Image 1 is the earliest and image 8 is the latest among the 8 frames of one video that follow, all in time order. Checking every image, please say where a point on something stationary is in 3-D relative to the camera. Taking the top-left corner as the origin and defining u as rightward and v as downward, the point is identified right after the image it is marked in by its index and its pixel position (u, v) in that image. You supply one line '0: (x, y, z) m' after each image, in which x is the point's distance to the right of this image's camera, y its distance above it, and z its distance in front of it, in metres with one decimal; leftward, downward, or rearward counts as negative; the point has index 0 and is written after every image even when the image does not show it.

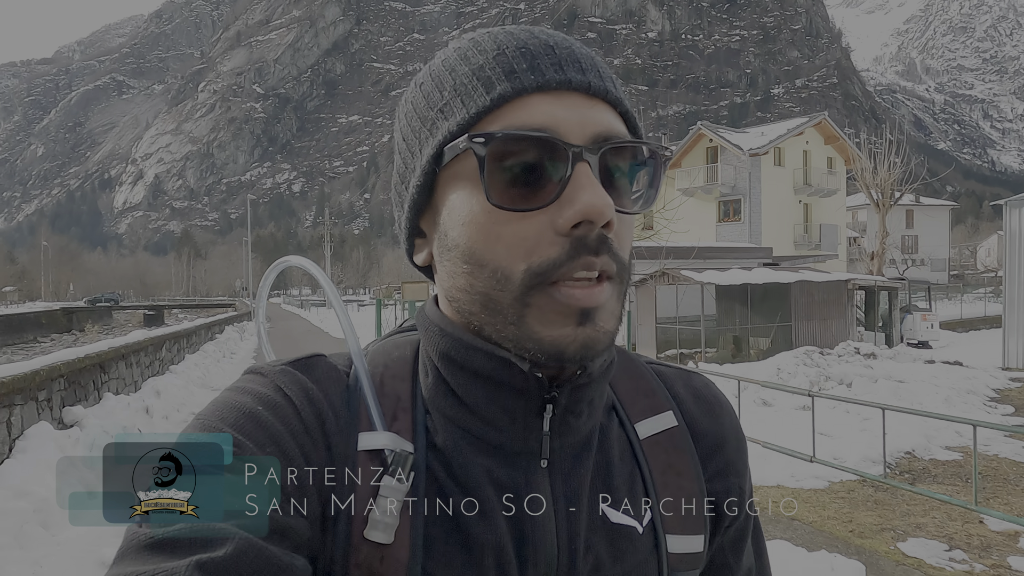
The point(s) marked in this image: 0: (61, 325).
0: (-13.4, -1.1, +18.3) m
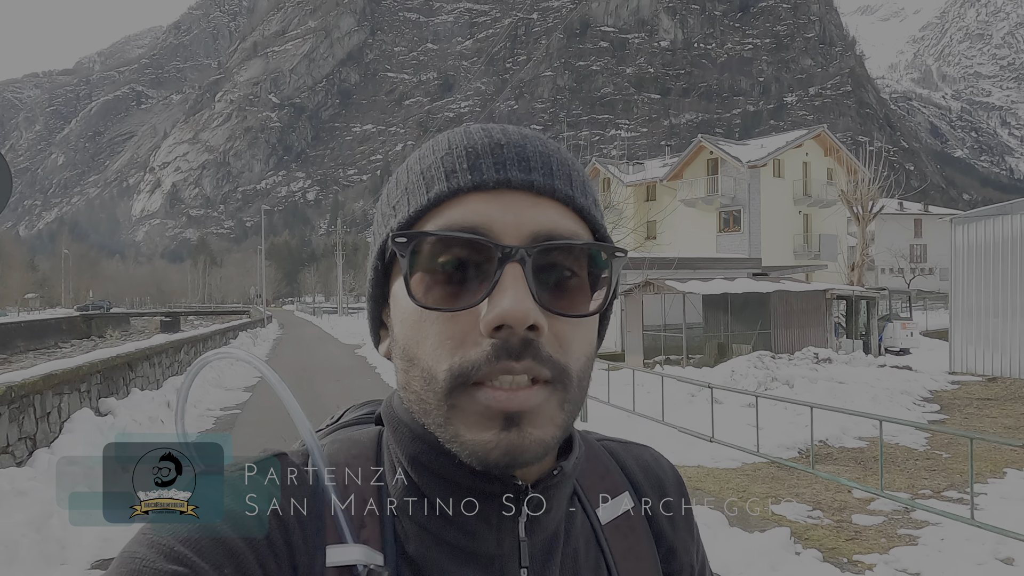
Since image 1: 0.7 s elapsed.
0: (-13.0, -1.3, +18.7) m
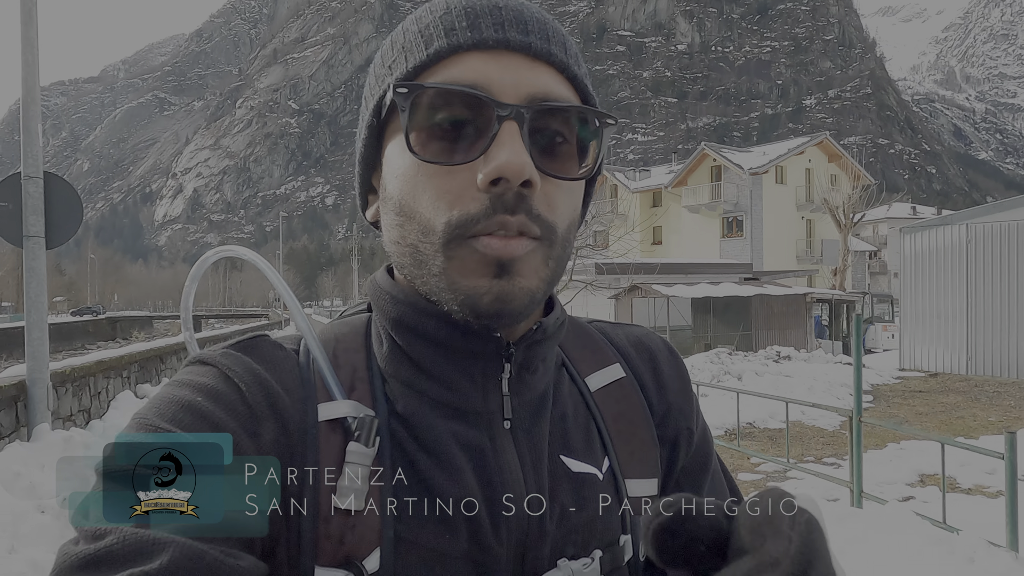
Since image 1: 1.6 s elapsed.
0: (-12.6, -1.4, +19.1) m
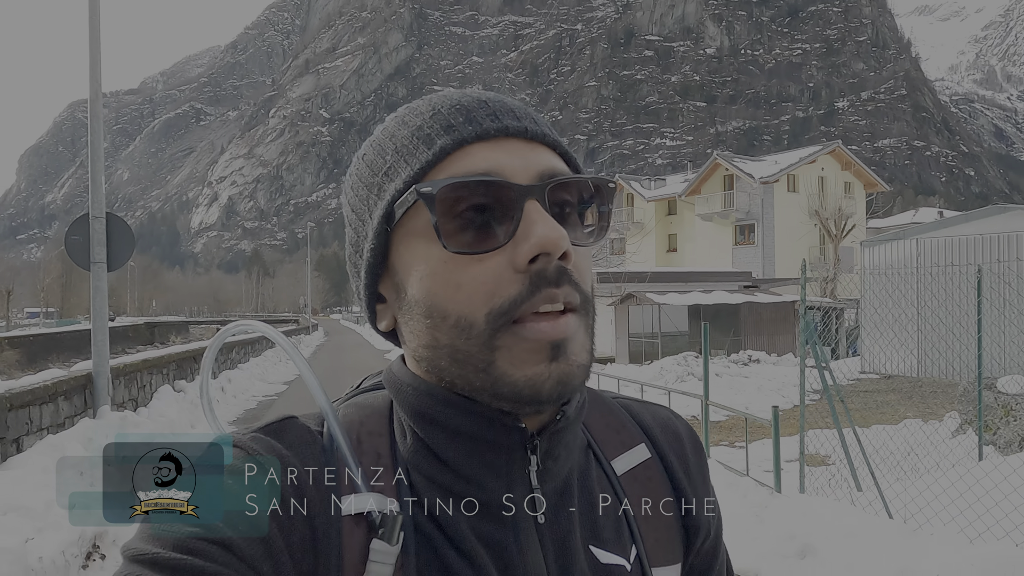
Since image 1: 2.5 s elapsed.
0: (-11.8, -1.6, +19.9) m
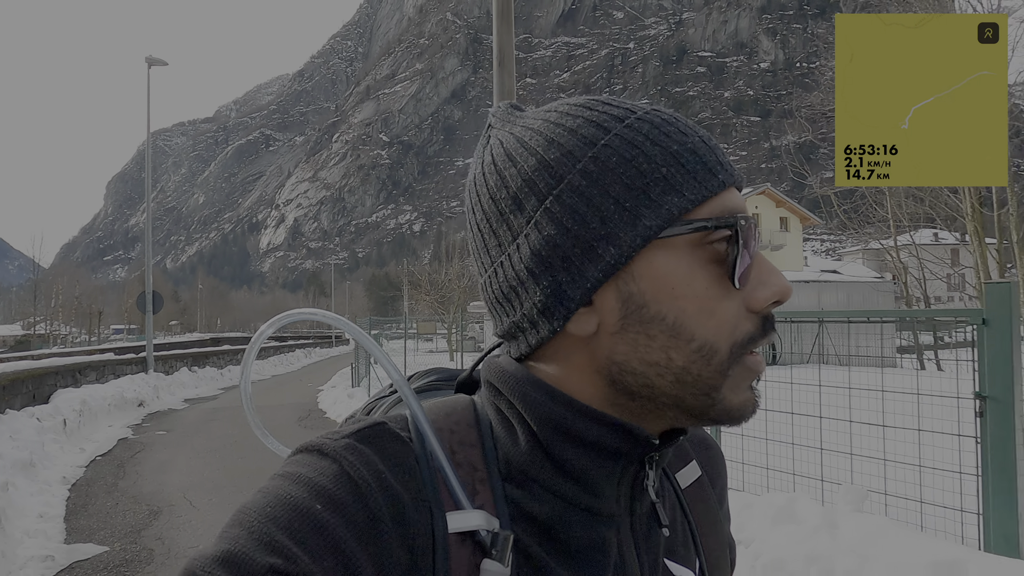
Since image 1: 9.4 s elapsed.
0: (-10.7, -2.3, +21.9) m
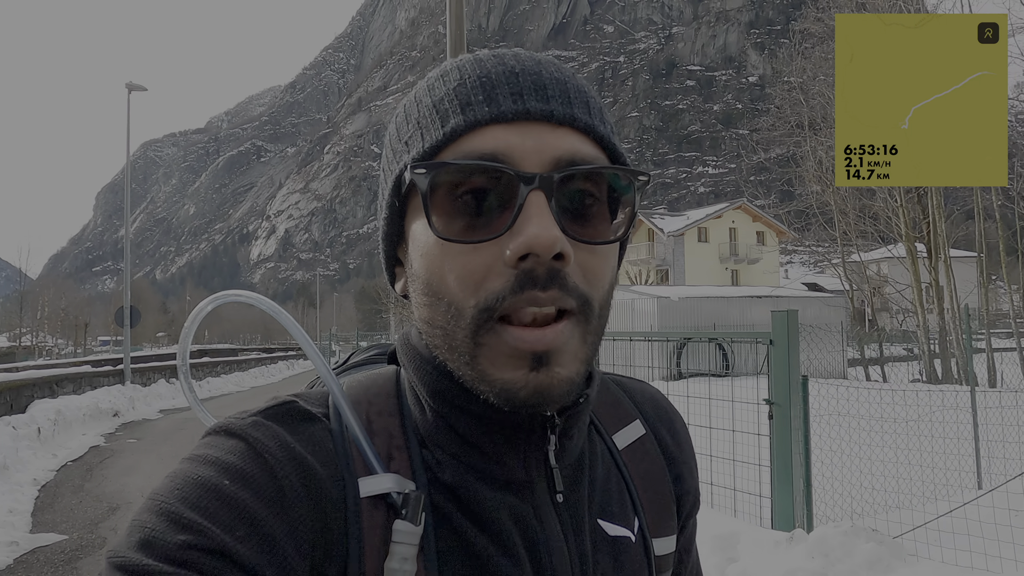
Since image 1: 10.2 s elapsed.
0: (-11.1, -2.7, +21.8) m
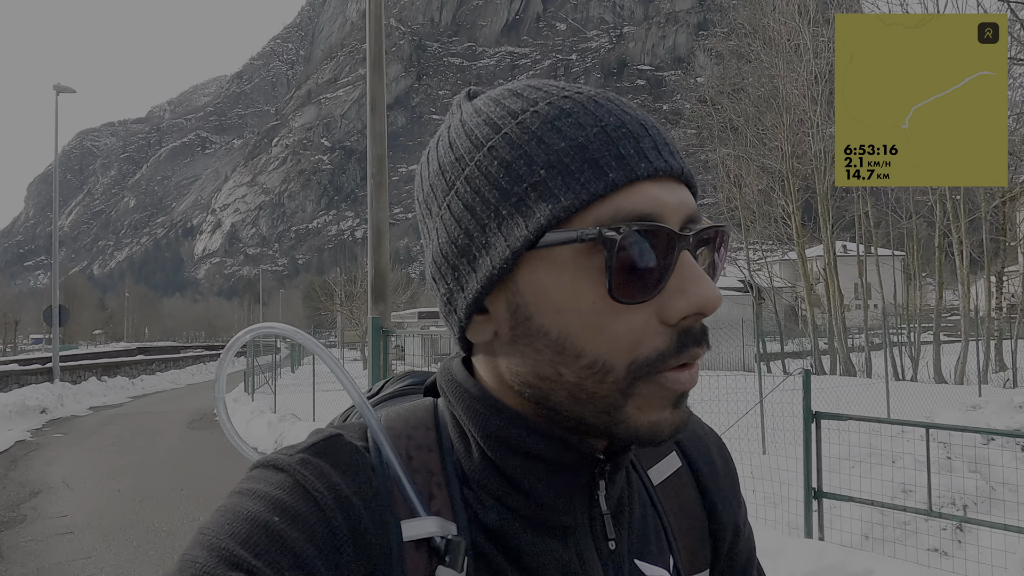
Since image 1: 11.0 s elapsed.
0: (-12.6, -2.6, +20.9) m
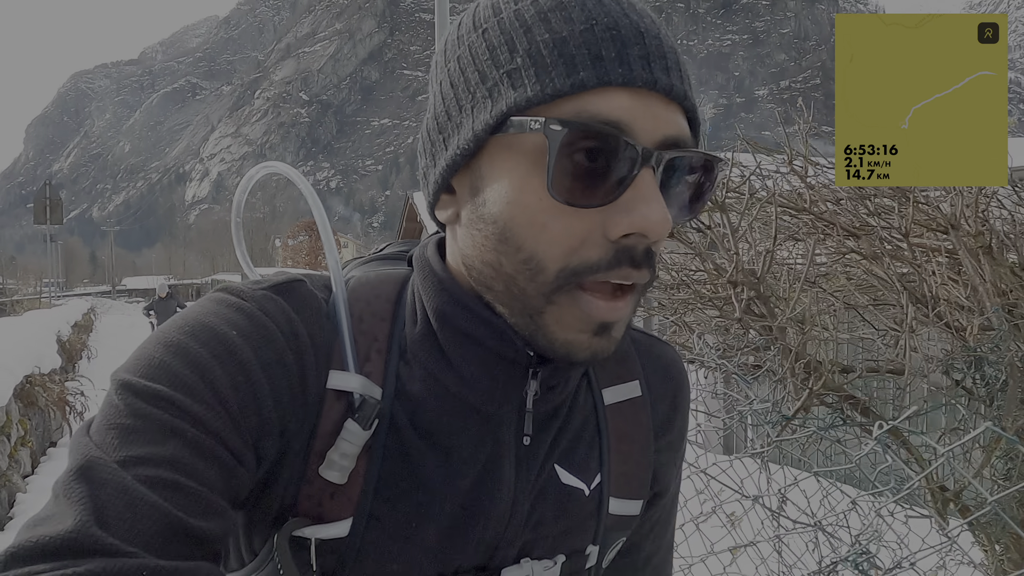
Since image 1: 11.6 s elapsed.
0: (-12.7, -0.8, +21.1) m
